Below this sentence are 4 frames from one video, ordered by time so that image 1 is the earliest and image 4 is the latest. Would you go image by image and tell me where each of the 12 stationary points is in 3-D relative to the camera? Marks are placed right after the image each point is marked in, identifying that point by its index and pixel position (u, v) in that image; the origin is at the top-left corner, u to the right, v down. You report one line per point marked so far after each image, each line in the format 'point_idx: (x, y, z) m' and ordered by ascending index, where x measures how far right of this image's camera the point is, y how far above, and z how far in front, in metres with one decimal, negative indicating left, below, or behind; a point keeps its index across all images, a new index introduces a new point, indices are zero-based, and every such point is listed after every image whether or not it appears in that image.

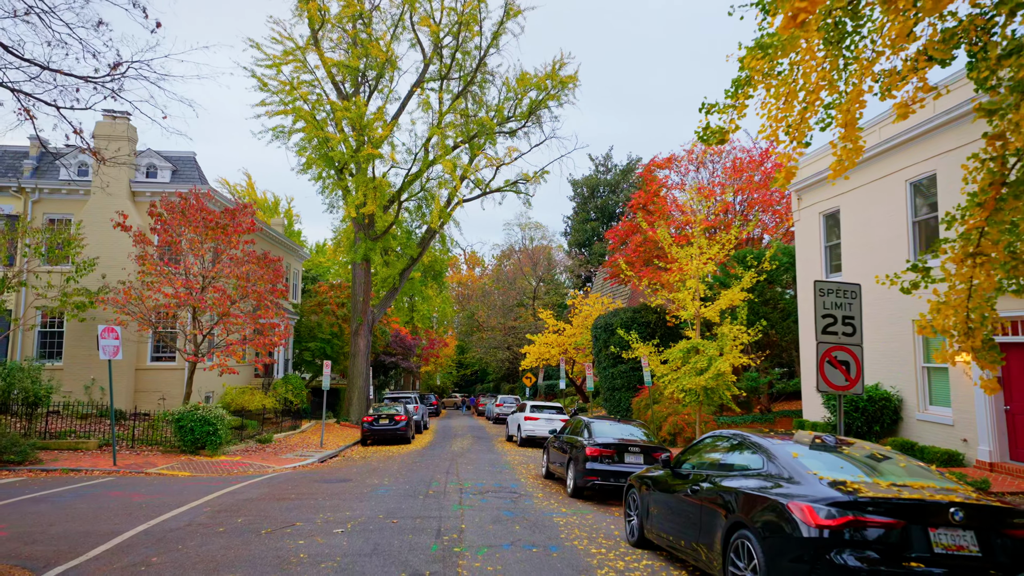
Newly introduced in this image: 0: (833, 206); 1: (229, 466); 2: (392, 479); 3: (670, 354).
0: (+7.9, +2.0, +16.2) m
1: (-6.4, -4.1, +15.0) m
2: (-2.3, -3.7, +12.8) m
3: (+3.1, -1.3, +12.9) m
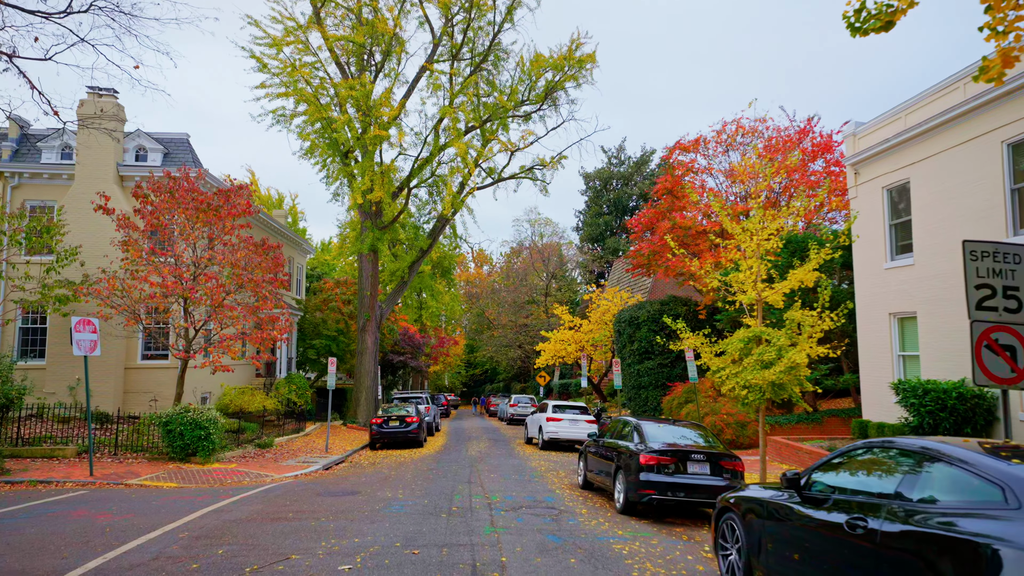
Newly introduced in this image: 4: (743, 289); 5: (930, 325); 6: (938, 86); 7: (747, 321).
0: (+8.4, +2.4, +14.4) m
1: (-5.8, -3.8, +13.3) m
2: (-1.8, -3.4, +11.1) m
3: (+3.6, -1.0, +11.1) m
4: (+4.2, 0.0, +11.9) m
5: (+8.4, -0.7, +13.2) m
6: (+8.9, +4.2, +13.8) m
7: (+4.1, -0.6, +11.6) m
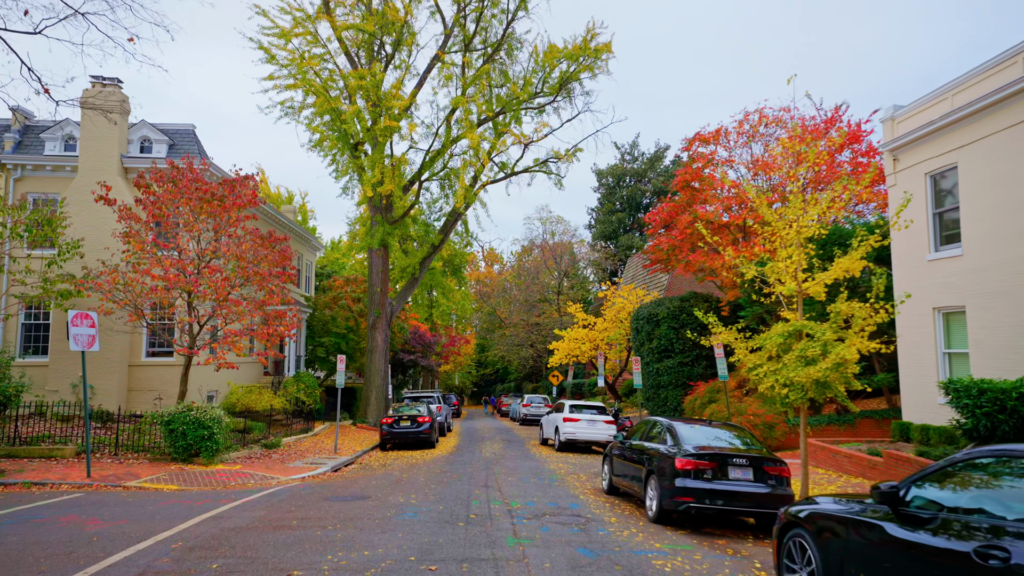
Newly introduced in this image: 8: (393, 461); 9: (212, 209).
0: (+8.8, +2.5, +13.5) m
1: (-5.5, -3.6, +12.6) m
2: (-1.4, -3.3, +10.4) m
3: (+4.0, -0.8, +10.3) m
4: (+4.5, +0.1, +11.1) m
5: (+8.7, -0.6, +12.4) m
6: (+9.3, +4.4, +12.9) m
7: (+4.5, -0.4, +10.8) m
8: (-3.1, -4.5, +17.1) m
9: (-6.9, +1.8, +15.1) m
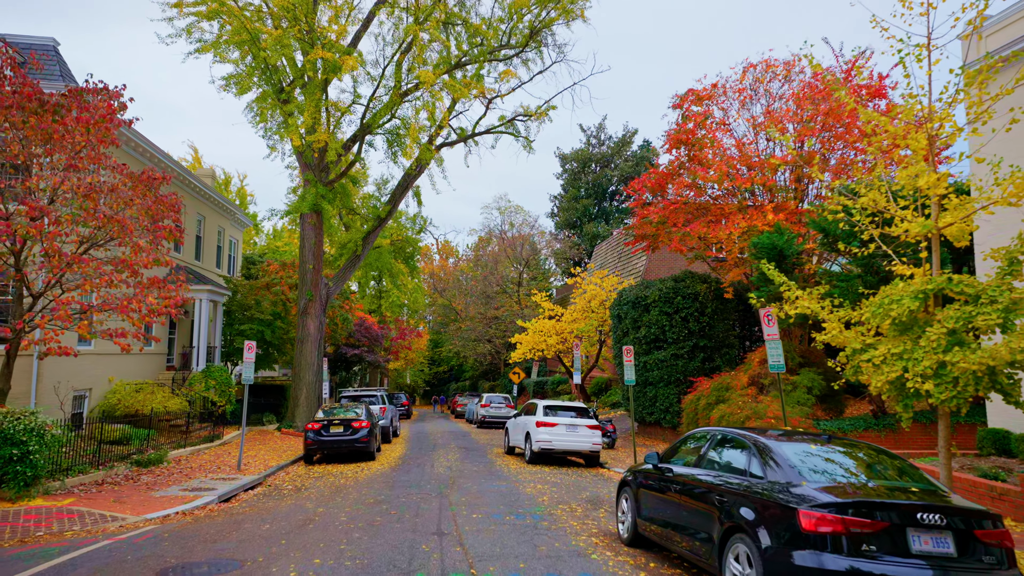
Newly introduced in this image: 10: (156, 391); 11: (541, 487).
0: (+8.3, +3.1, +10.0) m
1: (-5.9, -2.9, +8.1) m
2: (-1.7, -2.6, +6.2) m
3: (+3.7, -0.2, +6.5) m
4: (+4.2, +0.7, +7.3) m
5: (+8.3, 0.0, +8.9) m
6: (+8.9, +5.0, +9.5) m
7: (+4.2, +0.2, +7.0) m
8: (-3.8, -3.8, +12.8) m
9: (-7.4, +2.6, +10.6) m
10: (-8.9, -2.5, +16.3) m
11: (+0.5, -3.4, +11.4) m
